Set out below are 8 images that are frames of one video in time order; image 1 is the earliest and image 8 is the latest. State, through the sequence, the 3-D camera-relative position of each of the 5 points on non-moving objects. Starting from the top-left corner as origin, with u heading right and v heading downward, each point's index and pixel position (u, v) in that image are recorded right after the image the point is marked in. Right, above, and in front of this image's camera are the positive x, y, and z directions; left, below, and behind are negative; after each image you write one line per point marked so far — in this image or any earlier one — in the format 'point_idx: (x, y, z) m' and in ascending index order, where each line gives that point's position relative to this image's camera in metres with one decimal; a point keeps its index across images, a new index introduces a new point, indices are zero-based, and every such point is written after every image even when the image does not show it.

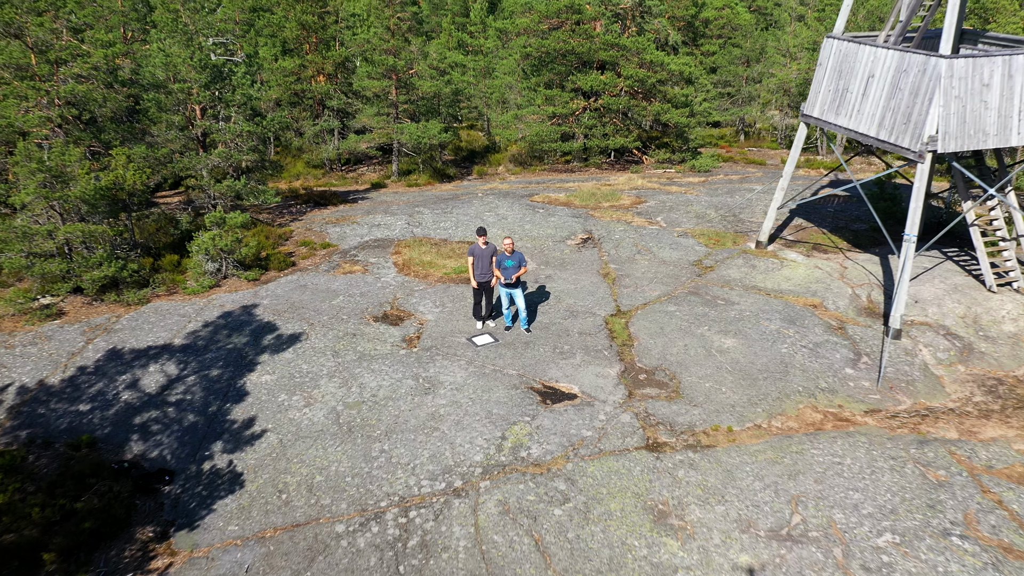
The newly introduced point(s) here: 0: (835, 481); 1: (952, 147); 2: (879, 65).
0: (+2.8, -1.7, +6.7) m
1: (+4.9, +1.6, +8.6) m
2: (+4.5, +2.7, +9.3) m
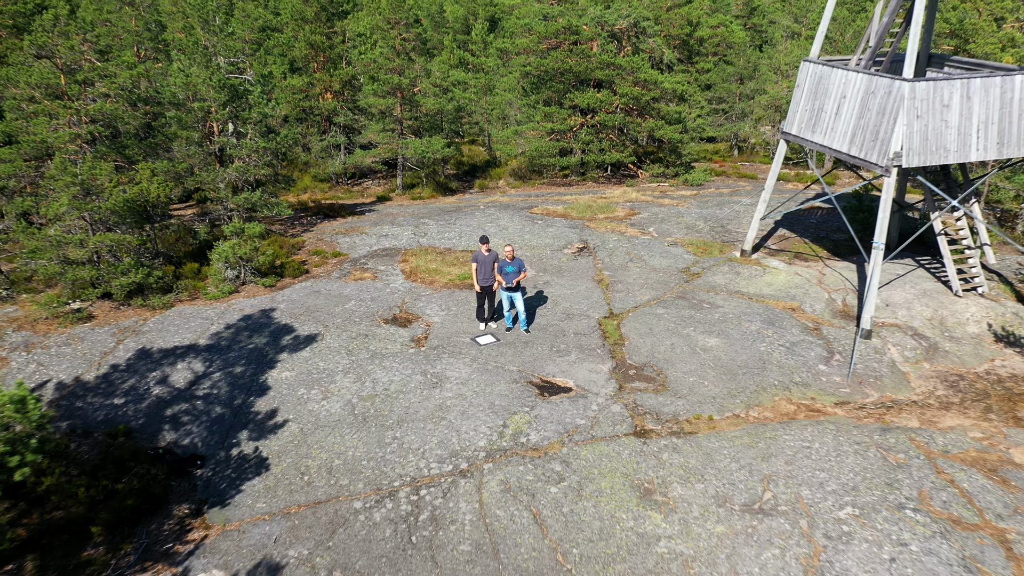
0: (+2.8, -1.7, +7.5) m
1: (+4.9, +1.5, +9.3) m
2: (+4.5, +2.6, +10.1) m
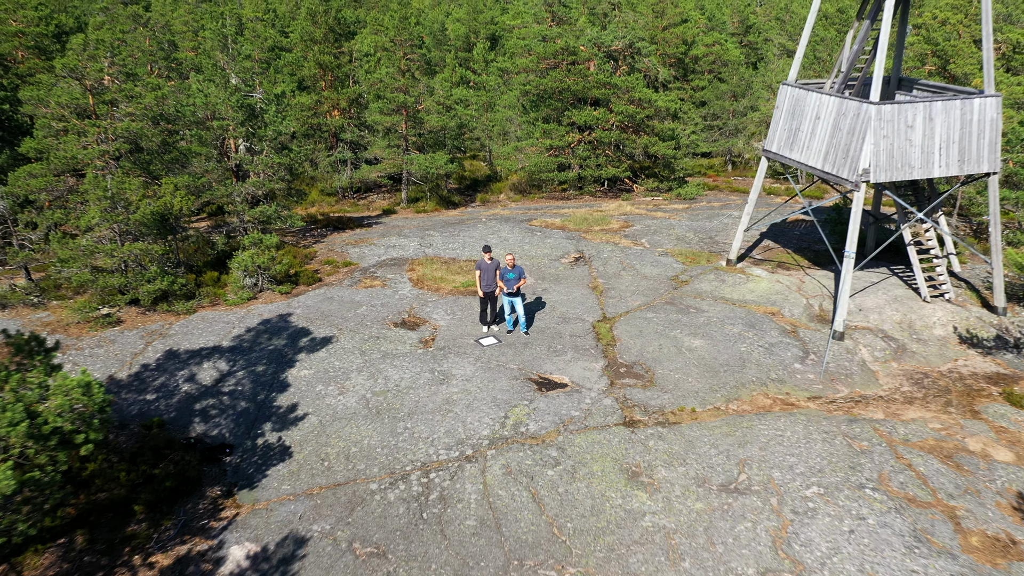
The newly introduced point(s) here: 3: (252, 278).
0: (+2.8, -1.7, +8.3) m
1: (+4.9, +1.5, +10.2) m
2: (+4.5, +2.6, +11.0) m
3: (-4.6, +0.2, +13.5) m
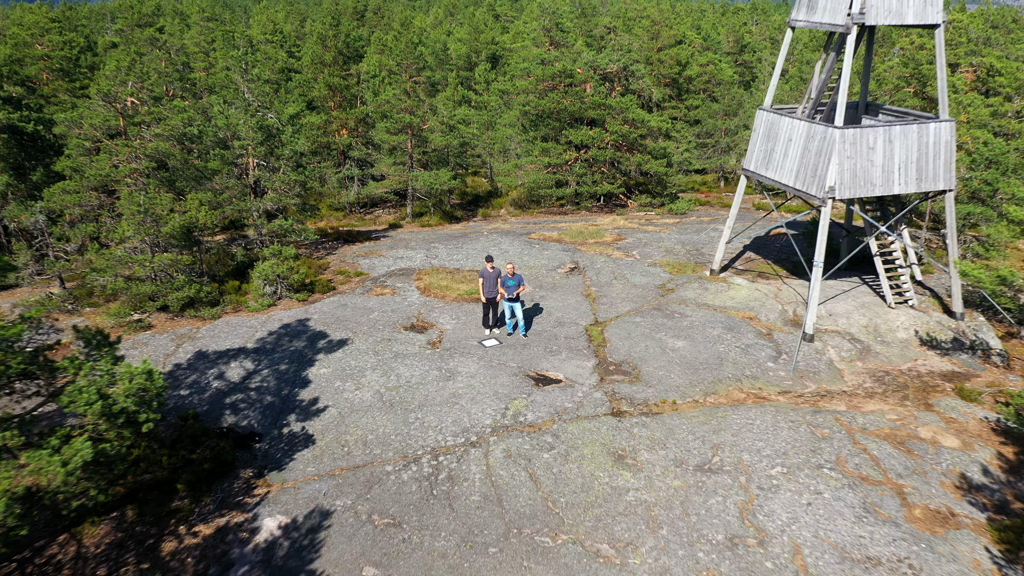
0: (+2.8, -1.8, +9.3) m
1: (+4.9, +1.4, +11.3) m
2: (+4.5, +2.5, +12.1) m
3: (-4.6, 0.0, +14.6) m
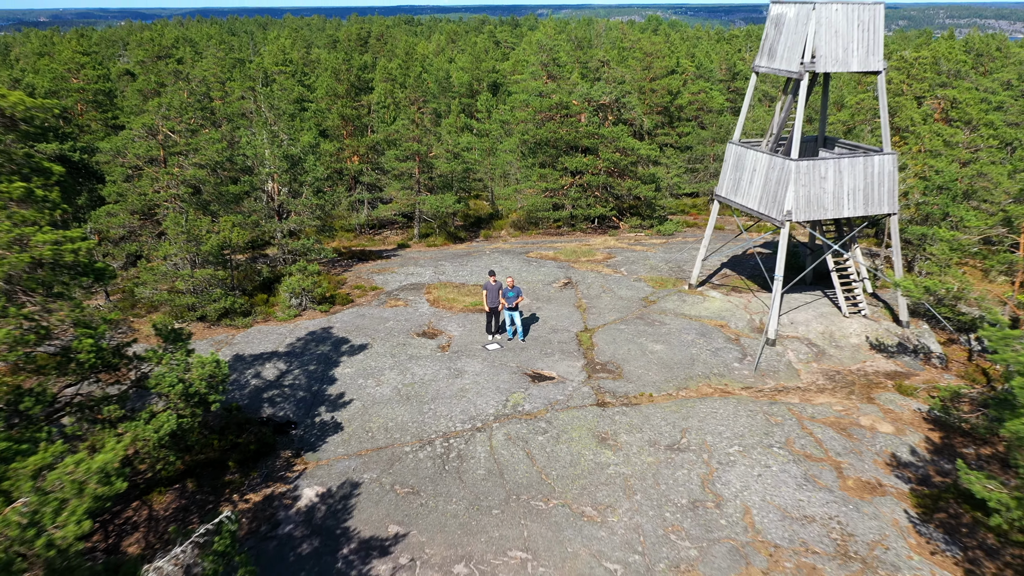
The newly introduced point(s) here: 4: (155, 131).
0: (+2.8, -1.9, +10.9) m
1: (+4.9, +1.2, +13.0) m
2: (+4.5, +2.3, +13.9) m
3: (-4.6, -0.2, +16.2) m
4: (-8.7, +3.8, +18.6) m
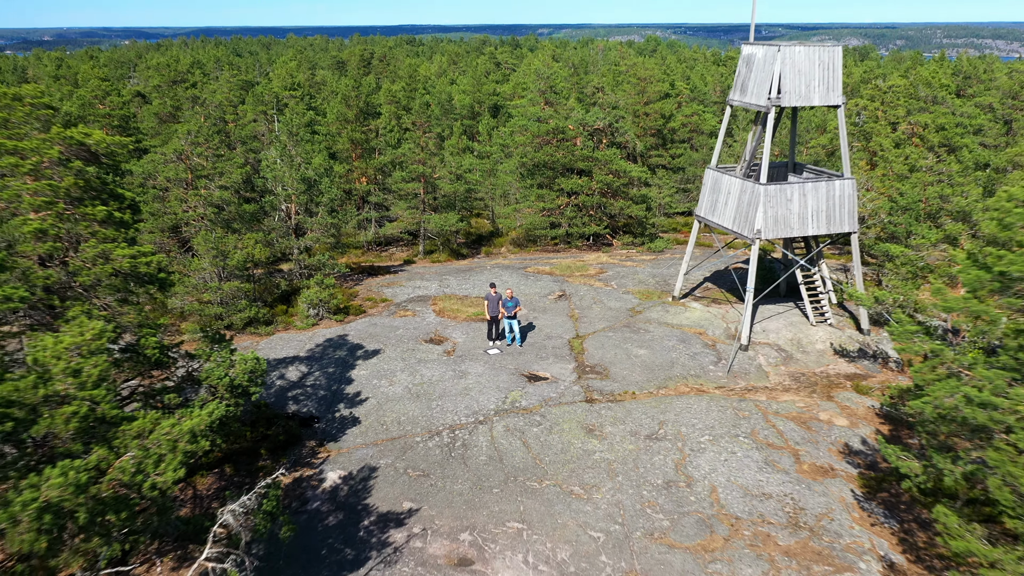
0: (+2.8, -2.1, +12.4) m
1: (+4.9, +1.0, +14.5) m
2: (+4.4, +2.0, +15.4) m
3: (-4.6, -0.5, +17.7) m
4: (-8.7, +3.5, +20.2) m
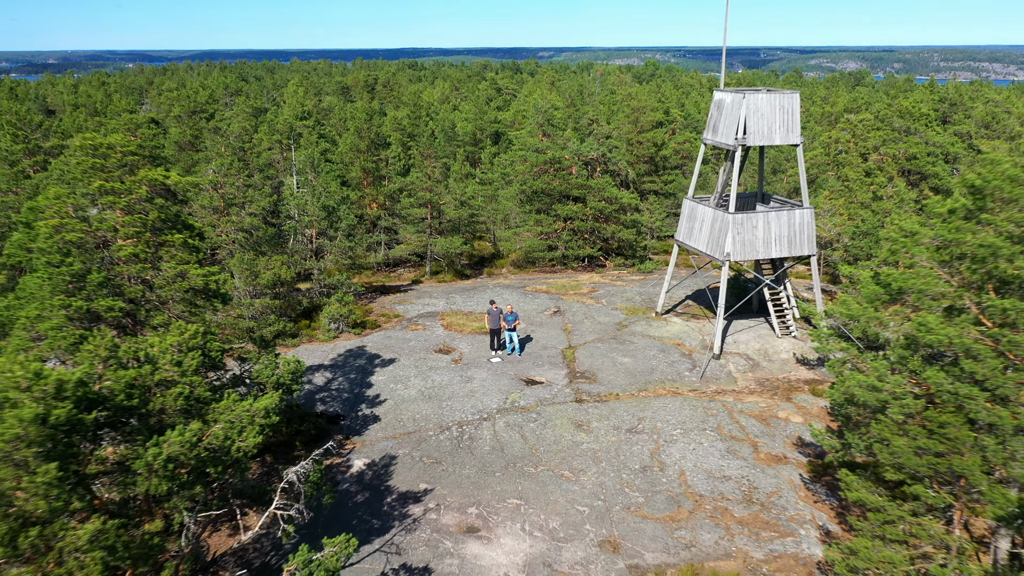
0: (+2.8, -2.3, +14.3) m
1: (+4.9, +0.6, +16.6) m
2: (+4.4, +1.7, +17.5) m
3: (-4.6, -0.9, +19.7) m
4: (-8.7, +3.0, +22.3) m
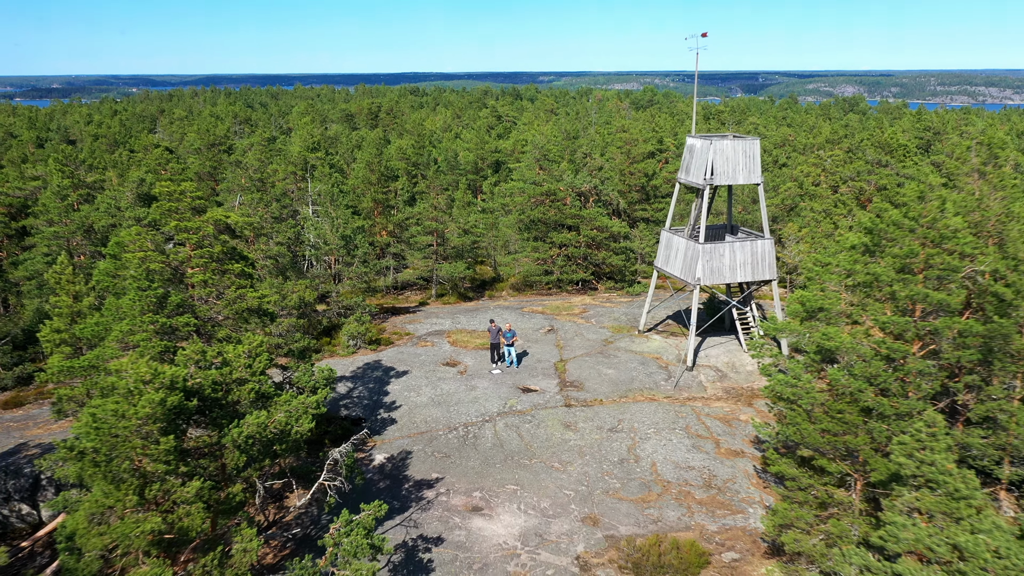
0: (+2.8, -2.8, +16.7) m
1: (+4.9, +0.1, +19.0) m
2: (+4.4, +1.1, +19.9) m
3: (-4.6, -1.5, +22.1) m
4: (-8.7, +2.3, +24.8) m
